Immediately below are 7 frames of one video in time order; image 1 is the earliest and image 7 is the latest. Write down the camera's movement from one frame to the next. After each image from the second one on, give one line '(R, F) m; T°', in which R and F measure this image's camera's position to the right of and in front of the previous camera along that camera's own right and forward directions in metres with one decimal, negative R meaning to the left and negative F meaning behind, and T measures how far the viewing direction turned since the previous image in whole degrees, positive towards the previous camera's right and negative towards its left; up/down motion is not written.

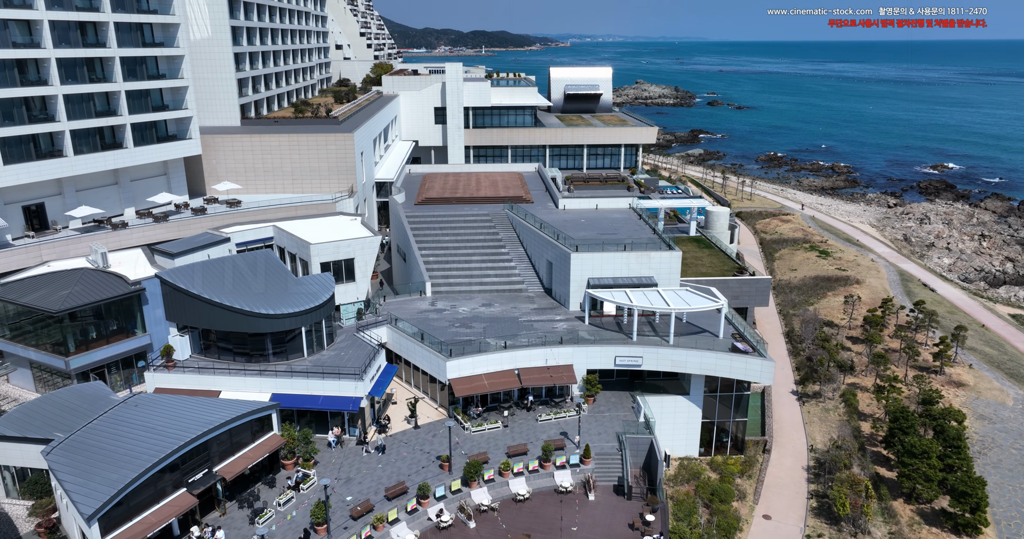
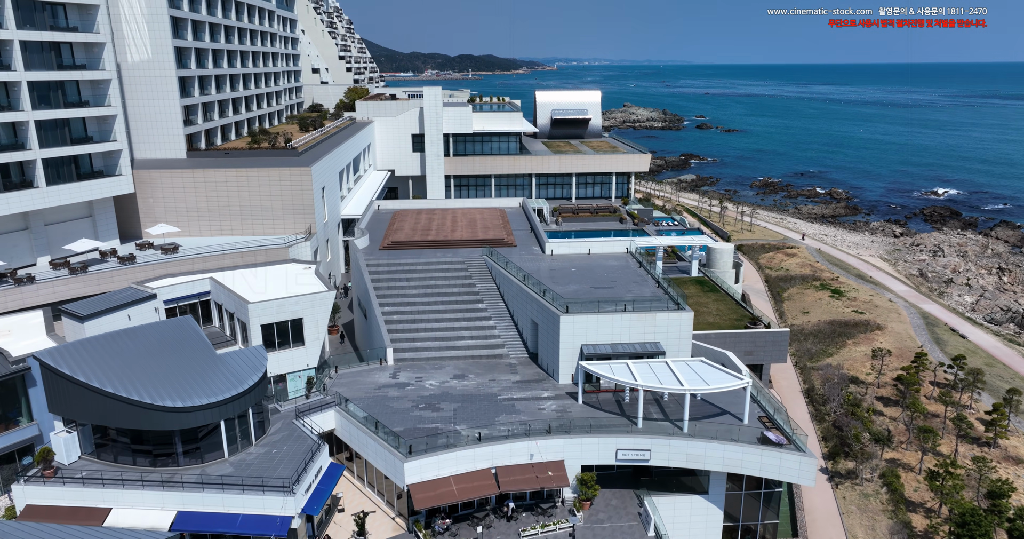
(+0.5, +5.9) m; +1°
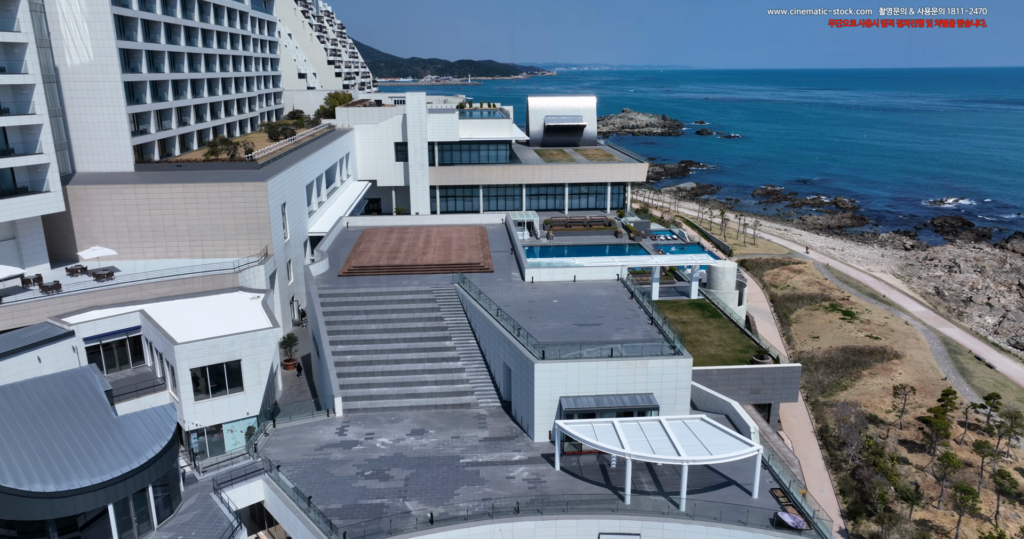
(+1.2, +4.4) m; 0°
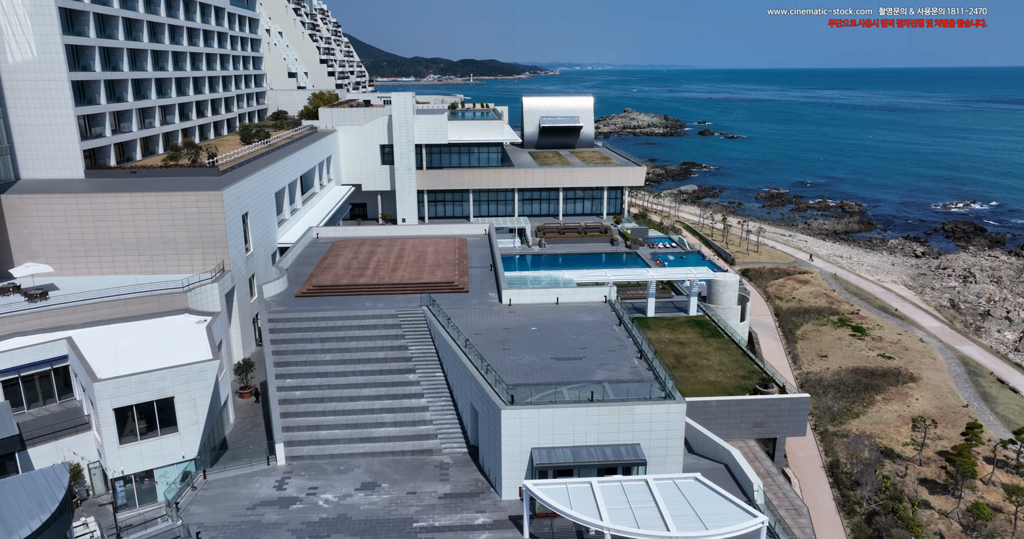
(+1.1, +3.4) m; 0°
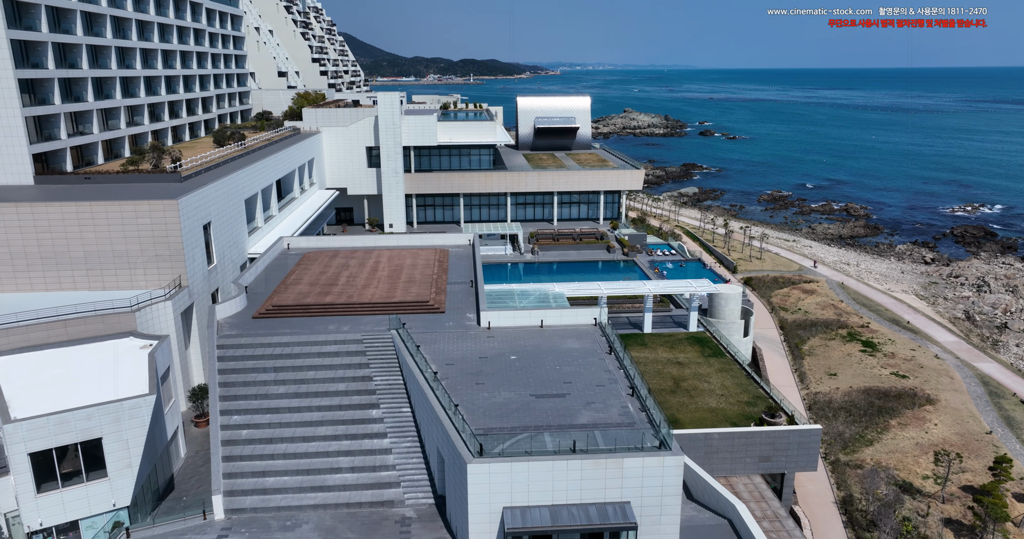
(+0.8, +3.0) m; 0°
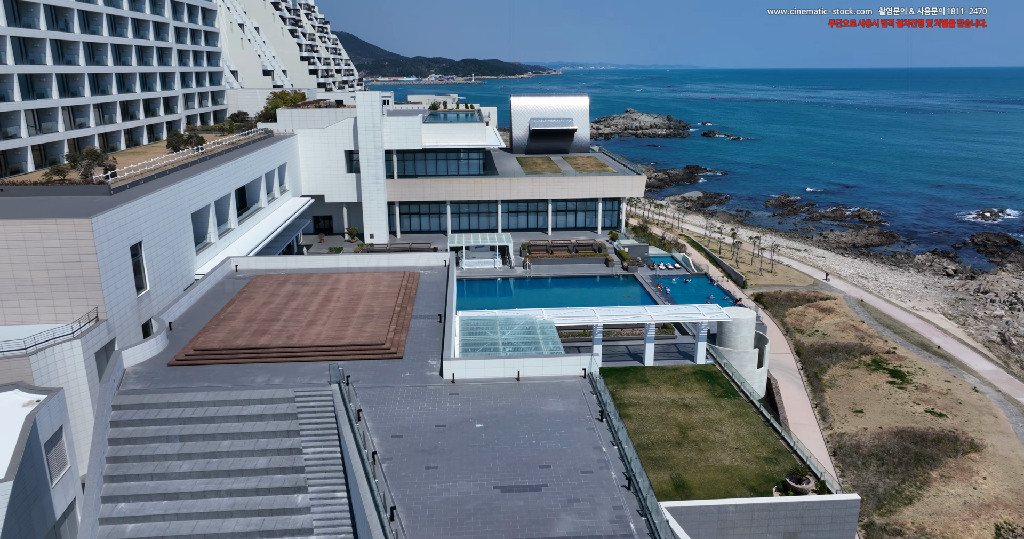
(+1.0, +5.0) m; 0°
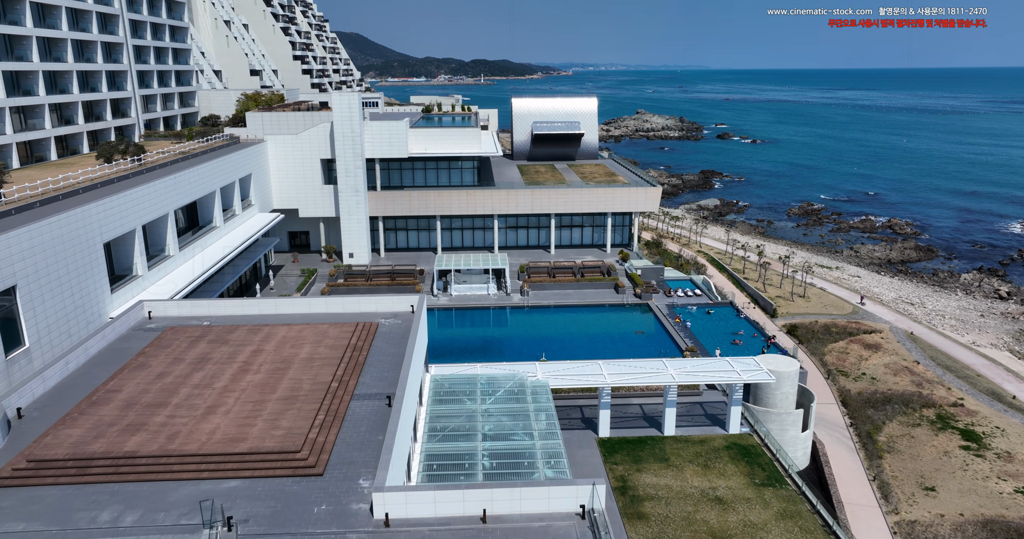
(+0.9, +7.1) m; -1°
